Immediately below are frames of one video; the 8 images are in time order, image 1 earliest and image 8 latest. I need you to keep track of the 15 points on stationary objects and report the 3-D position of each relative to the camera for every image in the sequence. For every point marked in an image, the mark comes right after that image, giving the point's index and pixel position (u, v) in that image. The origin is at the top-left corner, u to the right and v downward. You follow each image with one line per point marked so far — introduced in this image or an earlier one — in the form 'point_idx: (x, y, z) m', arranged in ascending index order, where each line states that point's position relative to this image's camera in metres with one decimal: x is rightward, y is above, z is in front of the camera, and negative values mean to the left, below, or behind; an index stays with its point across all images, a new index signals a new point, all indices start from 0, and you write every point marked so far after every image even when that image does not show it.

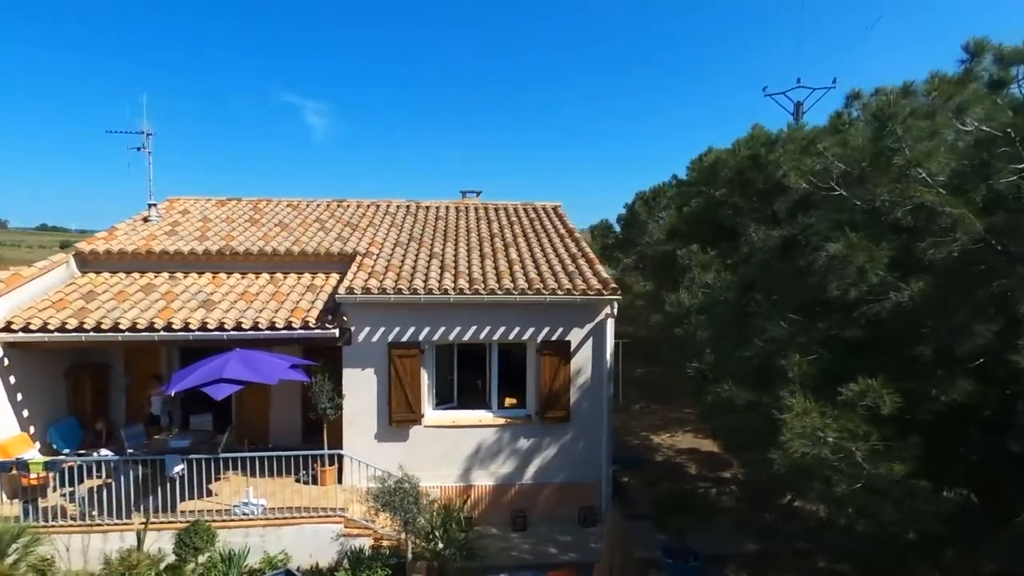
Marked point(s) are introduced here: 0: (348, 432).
0: (-3.2, -2.8, +10.8) m
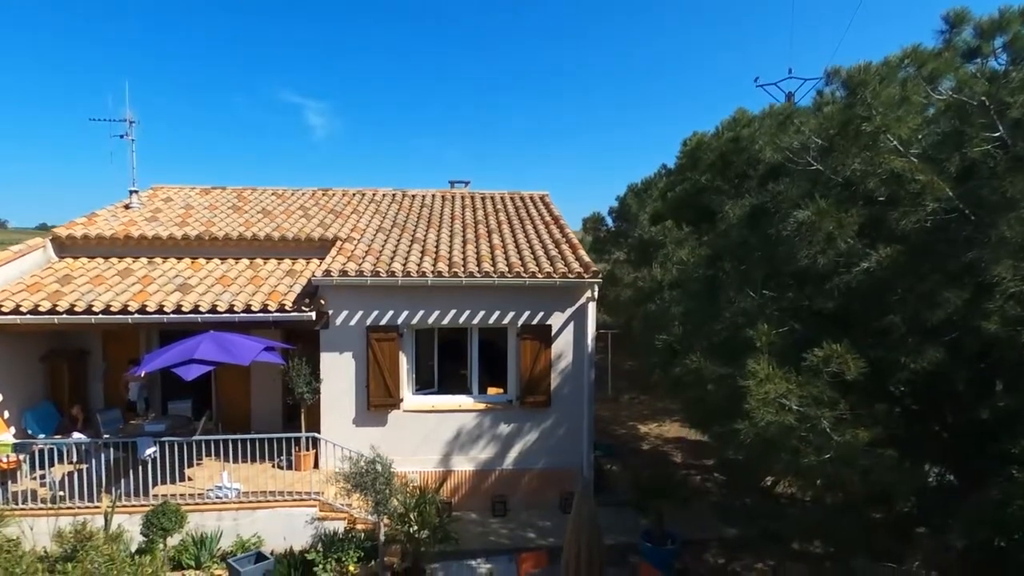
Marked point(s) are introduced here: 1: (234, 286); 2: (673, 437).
0: (-3.6, -2.5, +10.7) m
1: (-5.6, +0.1, +11.2) m
2: (+4.2, -3.9, +14.6) m
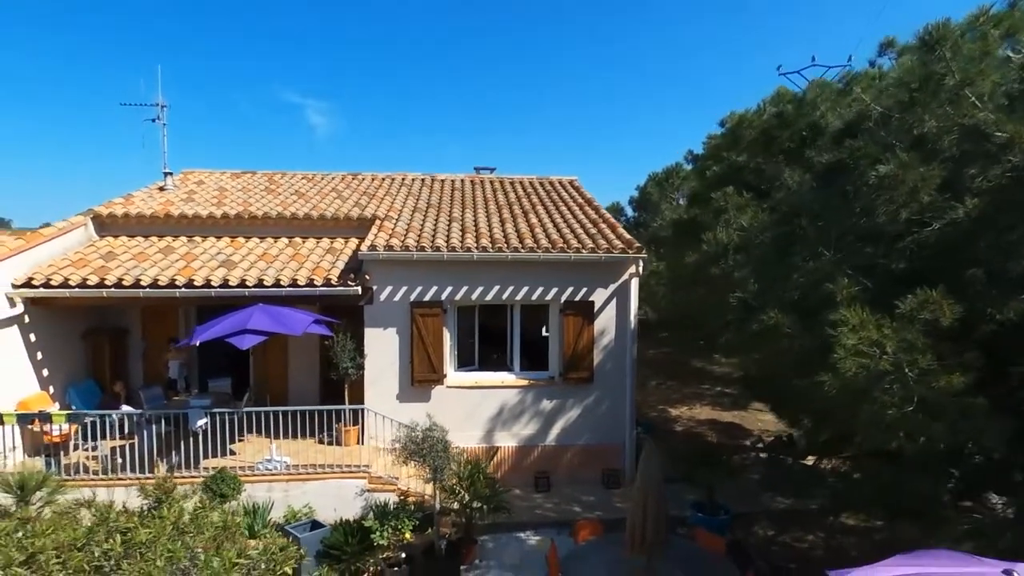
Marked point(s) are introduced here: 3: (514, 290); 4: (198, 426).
0: (-2.8, -2.0, +10.7) m
1: (-4.7, +0.5, +11.2) m
2: (+5.1, -3.4, +14.6) m
3: (0.0, 0.0, +10.8) m
4: (-5.2, -2.3, +9.3) m
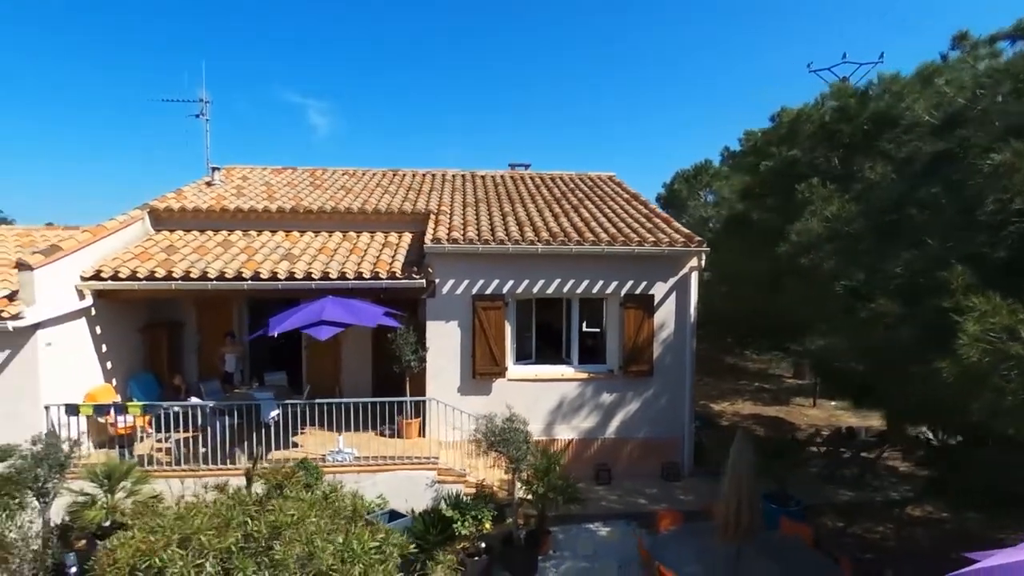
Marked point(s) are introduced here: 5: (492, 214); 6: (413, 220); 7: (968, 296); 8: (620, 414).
0: (-1.6, -1.9, +10.7) m
1: (-3.5, +0.7, +11.2) m
2: (+6.3, -3.3, +14.6) m
3: (+1.2, +0.1, +10.8) m
4: (-4.1, -2.2, +9.4) m
5: (-0.5, +1.7, +12.6) m
6: (-2.2, +1.5, +12.6) m
7: (+4.4, -0.1, +5.5) m
8: (+2.1, -2.5, +11.0) m
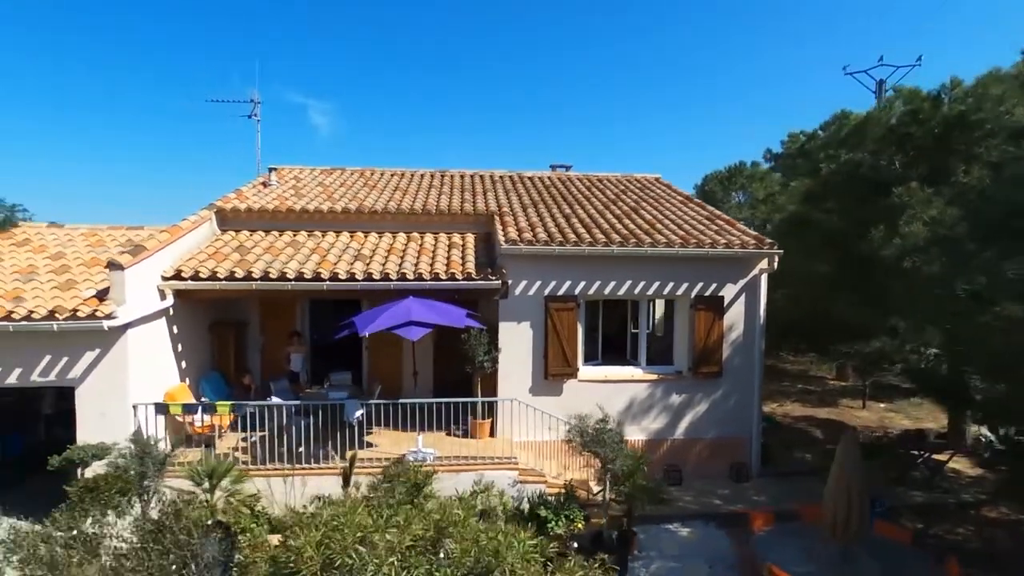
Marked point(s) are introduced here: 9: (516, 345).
0: (-0.2, -1.9, +10.8) m
1: (-2.1, +0.6, +11.3) m
2: (+7.7, -3.4, +14.7) m
3: (+2.6, +0.1, +10.9) m
4: (-2.7, -2.2, +9.4) m
5: (+0.9, +1.7, +12.6) m
6: (-0.8, +1.5, +12.7) m
7: (+5.8, -0.1, +5.6) m
8: (+3.5, -2.5, +11.0) m
9: (+0.1, -1.1, +10.8) m
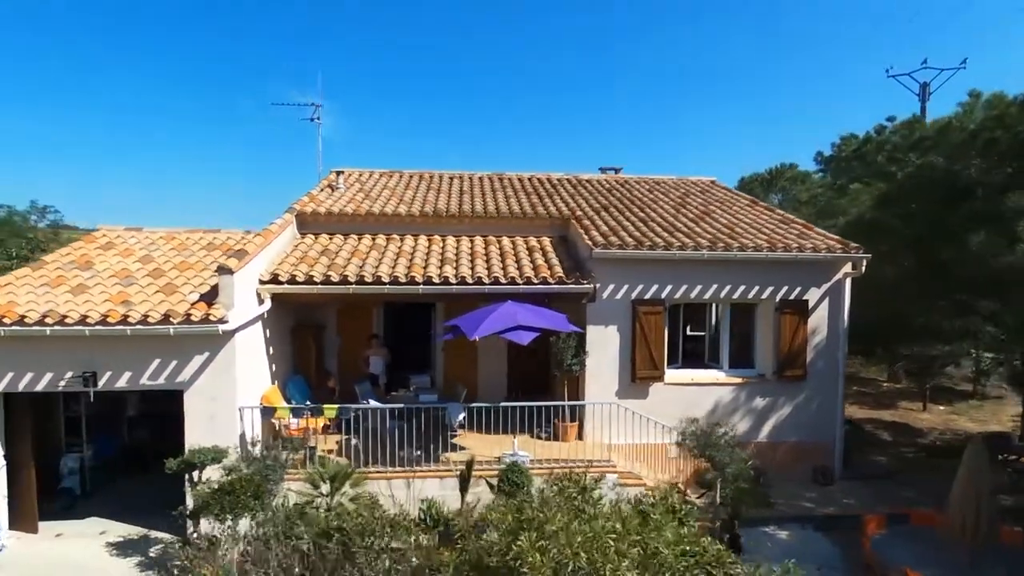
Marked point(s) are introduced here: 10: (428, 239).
0: (+1.5, -2.0, +10.9) m
1: (-0.4, +0.6, +11.4) m
2: (+9.4, -3.4, +14.8) m
3: (+4.3, 0.0, +10.9) m
4: (-1.0, -2.3, +9.5) m
5: (+2.7, +1.6, +12.7) m
6: (+0.9, +1.4, +12.7) m
7: (+7.5, -0.2, +5.6) m
8: (+5.2, -2.6, +11.1) m
9: (+1.8, -1.2, +10.8) m
10: (-1.9, +1.1, +12.3) m
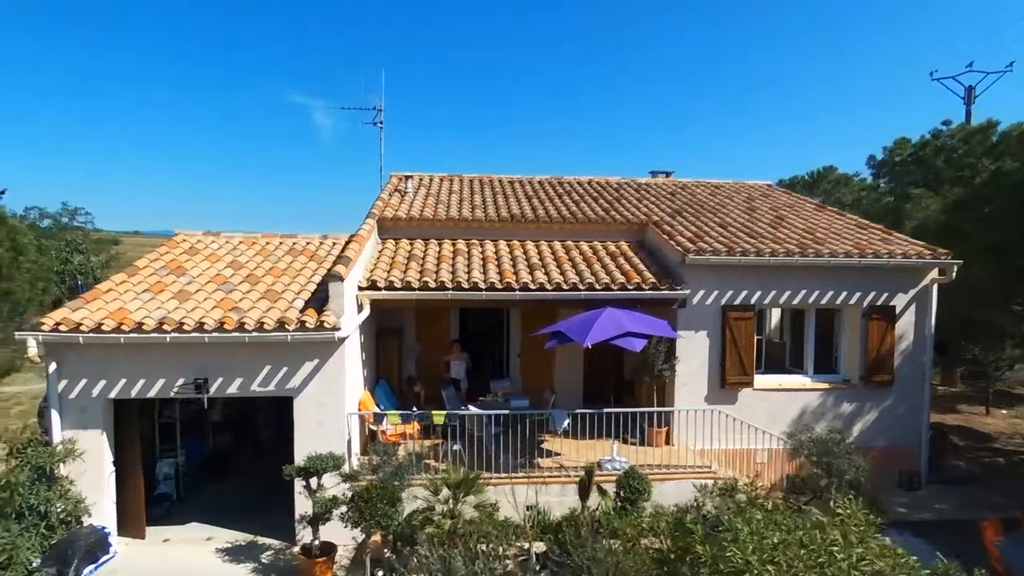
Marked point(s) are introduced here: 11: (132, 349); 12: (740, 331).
0: (+3.3, -2.1, +10.9) m
1: (+1.3, +0.5, +11.4) m
2: (+11.1, -3.6, +14.8) m
3: (+6.1, -0.1, +11.0) m
4: (+0.8, -2.4, +9.5) m
5: (+4.4, +1.5, +12.7) m
6: (+2.6, +1.3, +12.8) m
7: (+9.3, -0.3, +5.7) m
8: (+7.0, -2.7, +11.1) m
9: (+3.5, -1.3, +10.9) m
10: (-0.1, +1.0, +12.3) m
11: (-5.9, -1.0, +8.6) m
12: (+4.4, -0.8, +10.8) m
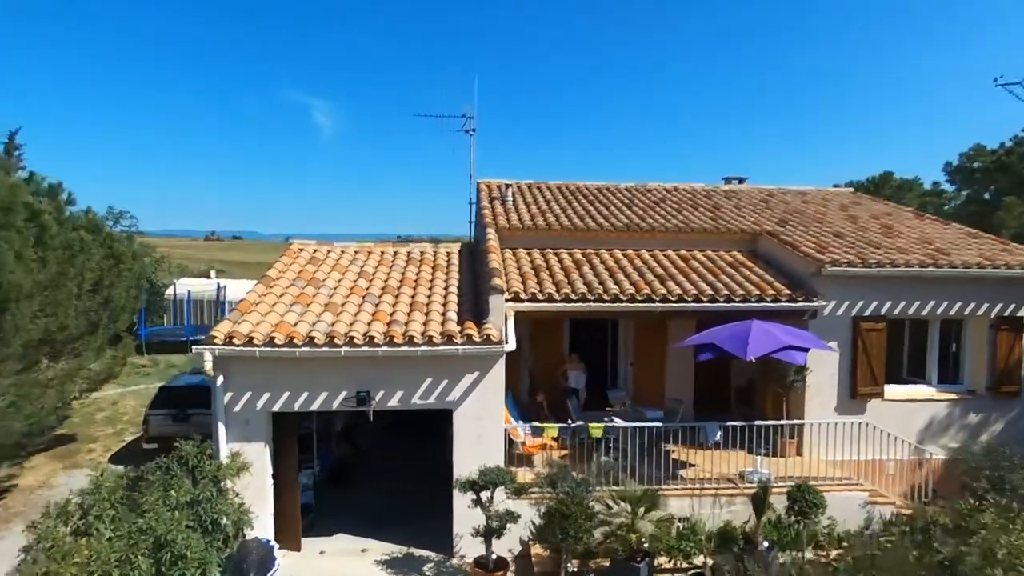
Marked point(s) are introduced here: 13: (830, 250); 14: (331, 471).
0: (+5.8, -2.3, +10.9) m
1: (+3.9, +0.2, +11.4) m
2: (+13.7, -3.8, +14.8) m
3: (+8.7, -0.3, +11.0) m
4: (+3.3, -2.6, +9.5) m
5: (+7.0, +1.3, +12.7) m
6: (+5.2, +1.1, +12.8) m
7: (+11.9, -0.5, +5.7) m
8: (+9.5, -2.9, +11.2) m
9: (+6.1, -1.5, +10.9) m
10: (+2.5, +0.8, +12.3) m
11: (-3.3, -1.2, +8.7) m
12: (+7.0, -1.1, +10.8) m
13: (+6.5, +0.8, +11.4) m
14: (-3.7, -3.8, +11.4) m
